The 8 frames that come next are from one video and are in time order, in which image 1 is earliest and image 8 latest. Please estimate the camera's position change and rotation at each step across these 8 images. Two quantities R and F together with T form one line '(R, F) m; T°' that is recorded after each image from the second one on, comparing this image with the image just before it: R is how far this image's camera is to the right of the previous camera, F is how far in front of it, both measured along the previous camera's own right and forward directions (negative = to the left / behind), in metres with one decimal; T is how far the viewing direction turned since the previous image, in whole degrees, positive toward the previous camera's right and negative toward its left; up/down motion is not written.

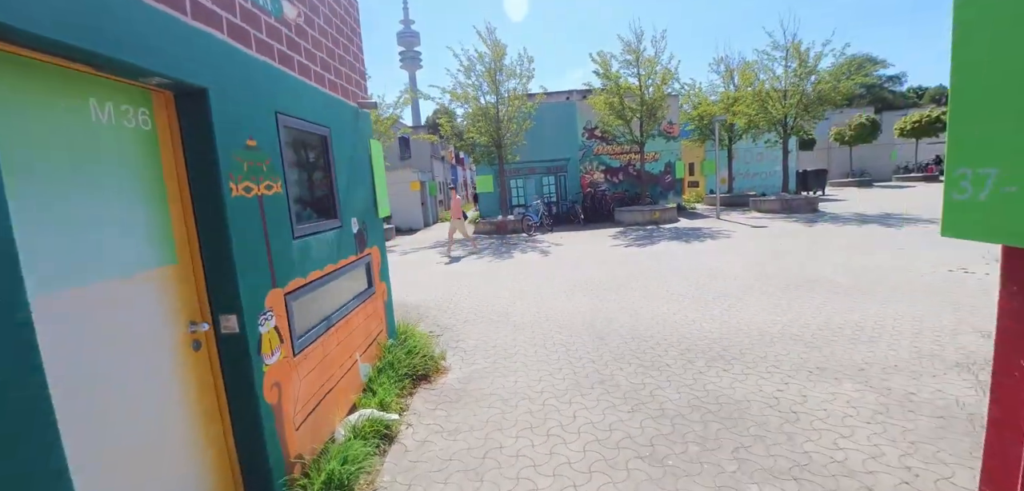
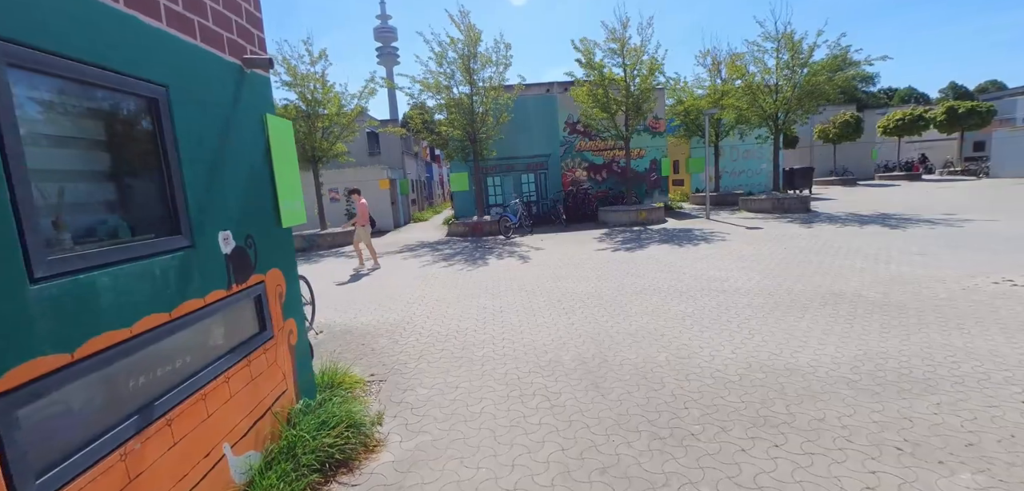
(+0.1, +1.3) m; +2°
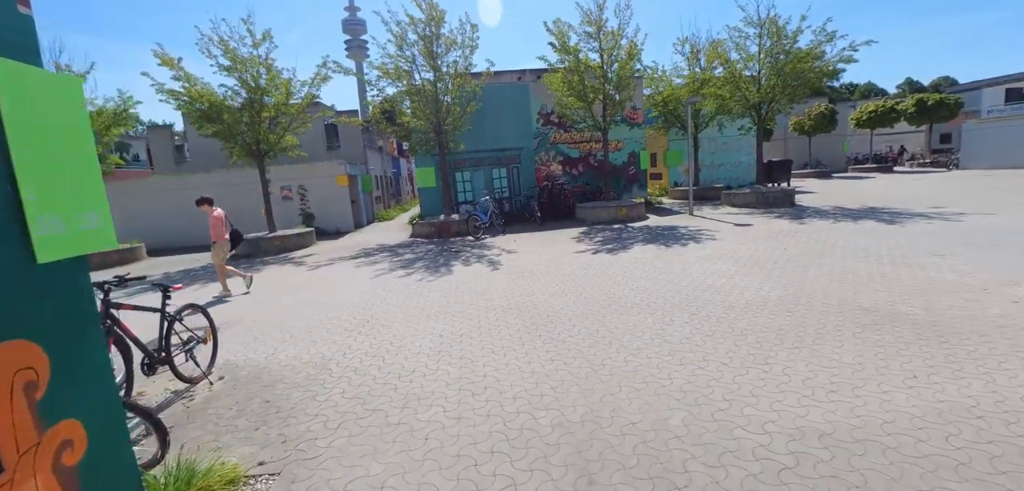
(+0.1, +1.3) m; +3°
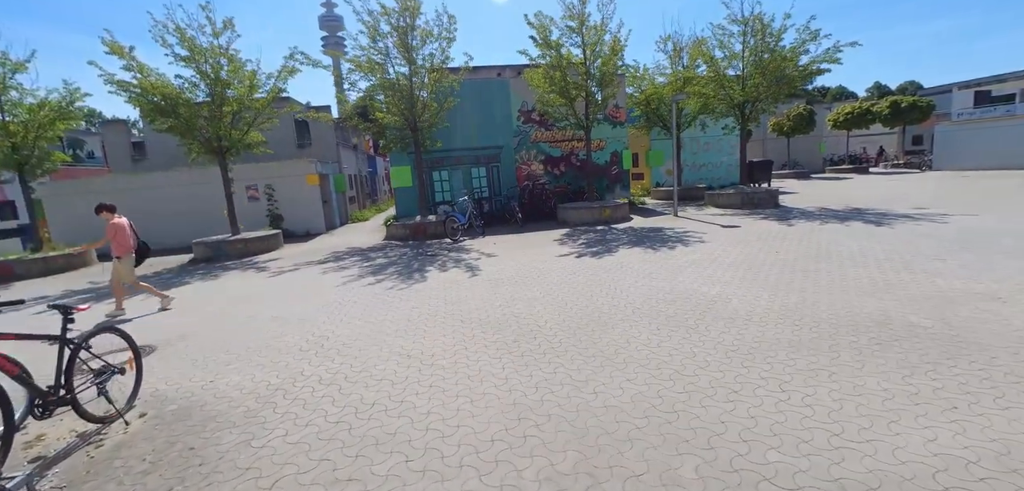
(0.0, +0.6) m; +2°
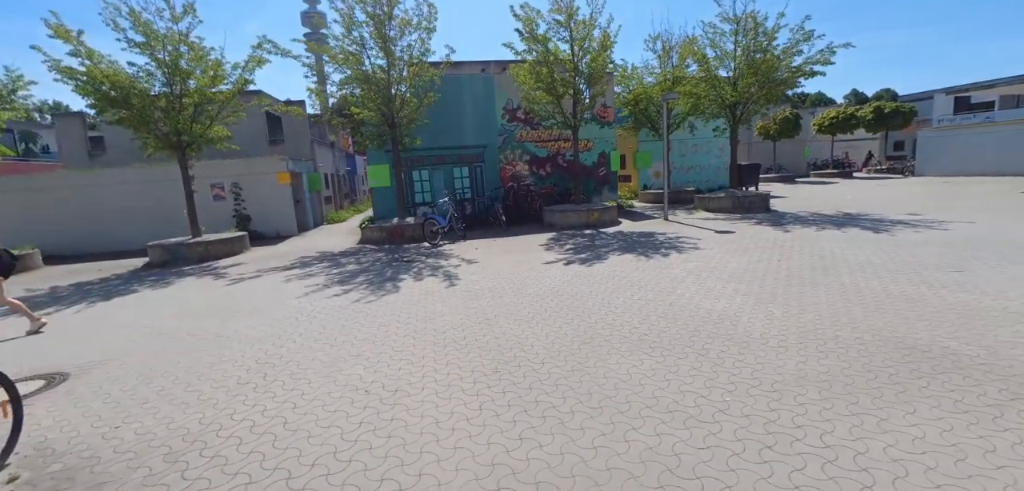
(0.0, +0.7) m; +2°
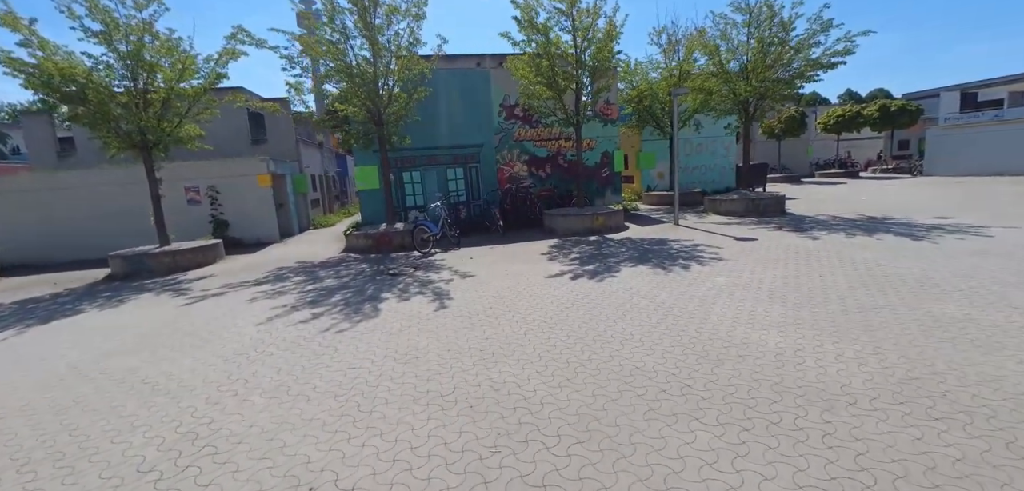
(-0.1, +1.0) m; 0°
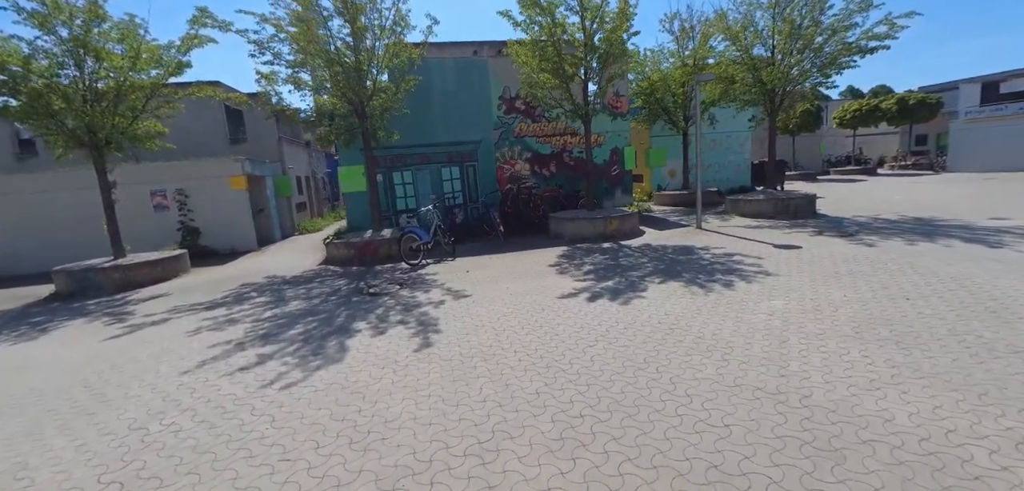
(0.0, +1.4) m; 0°
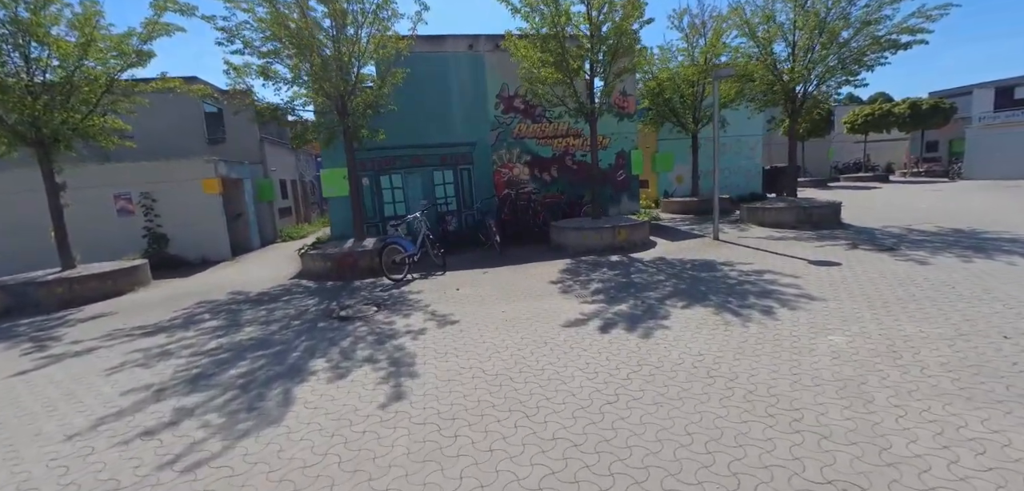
(0.0, +1.1) m; 0°
